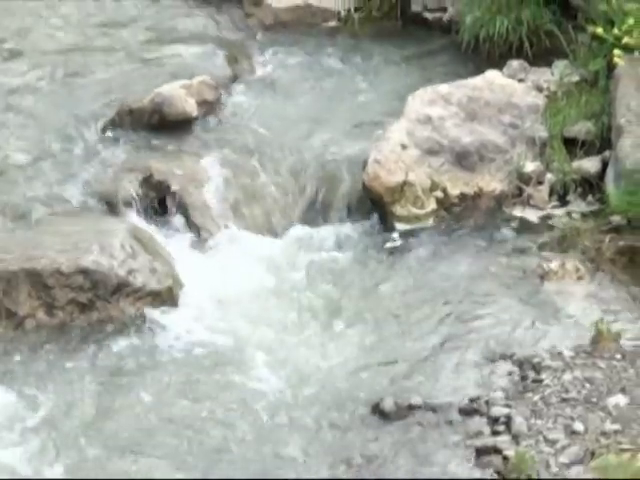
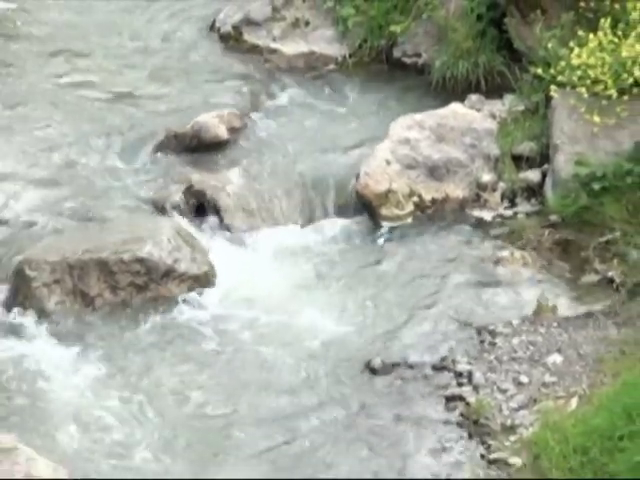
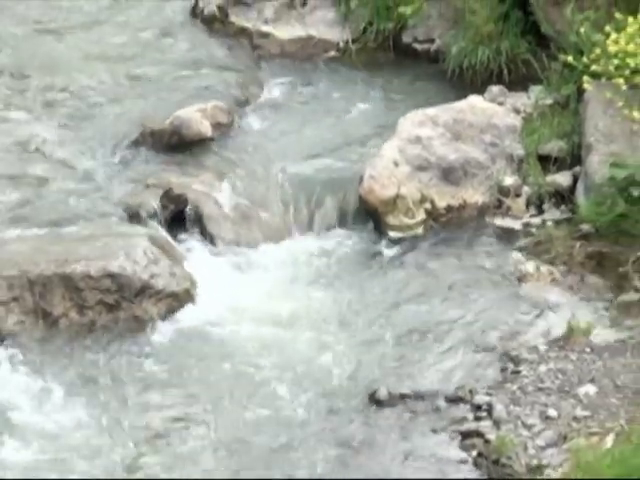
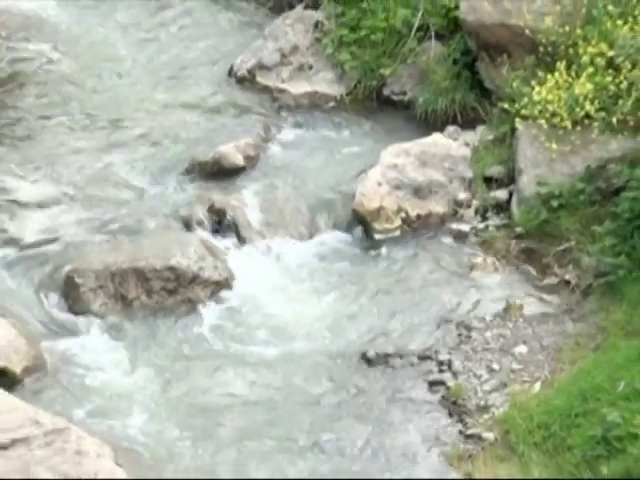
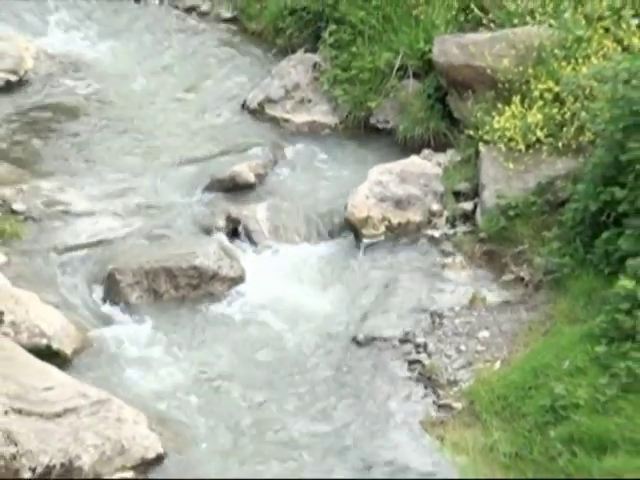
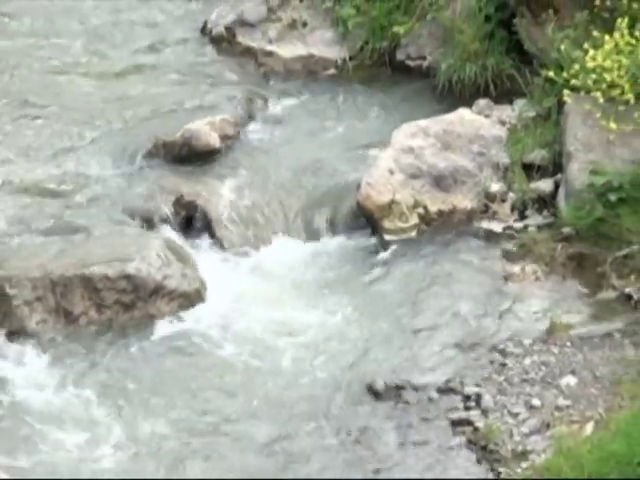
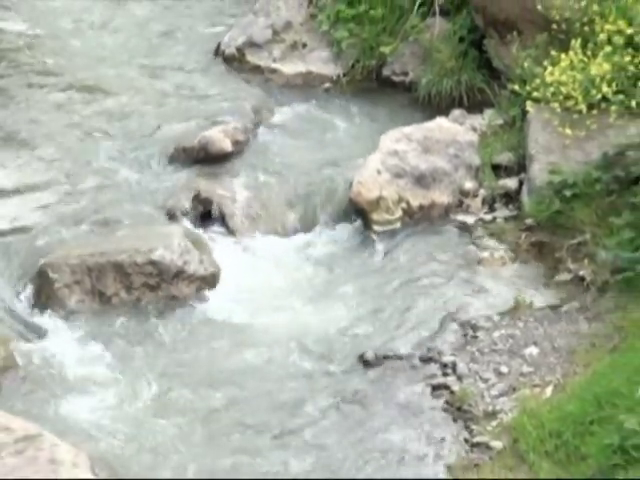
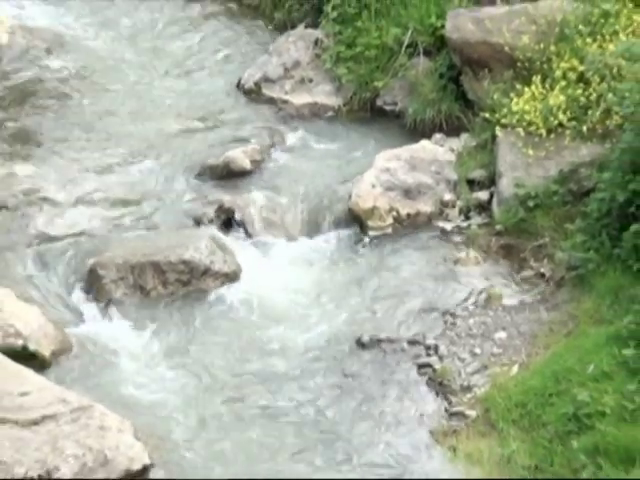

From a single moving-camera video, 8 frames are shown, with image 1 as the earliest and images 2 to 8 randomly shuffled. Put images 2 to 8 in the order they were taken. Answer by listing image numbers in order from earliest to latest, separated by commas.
3, 6, 2, 7, 4, 8, 5
